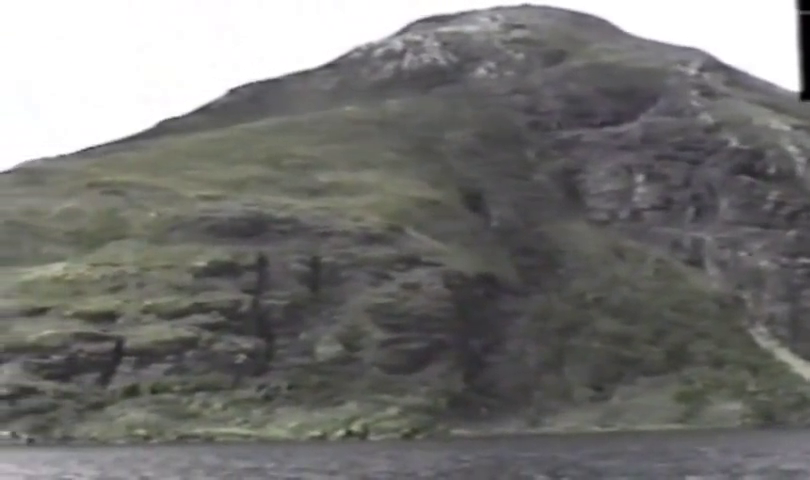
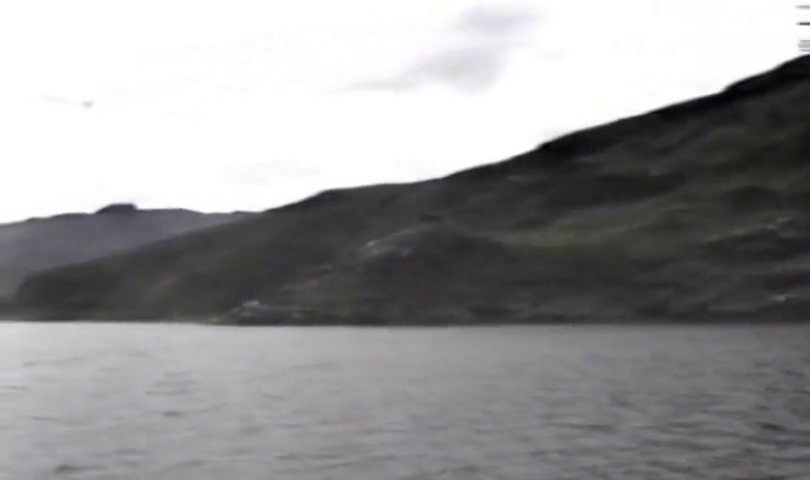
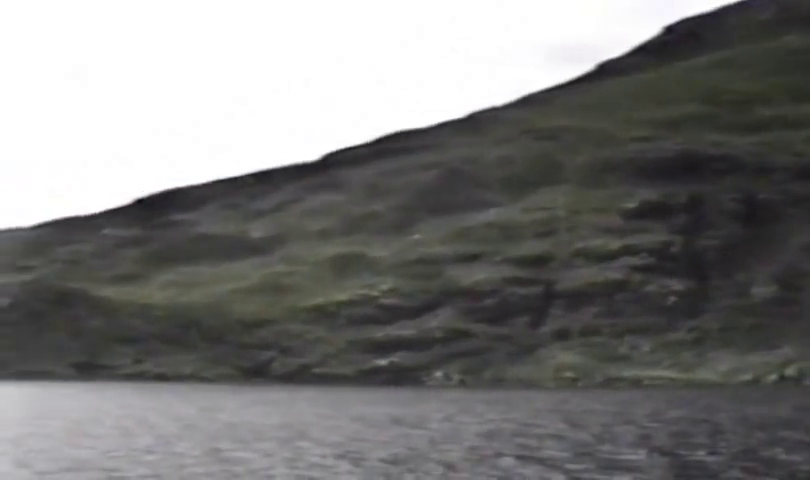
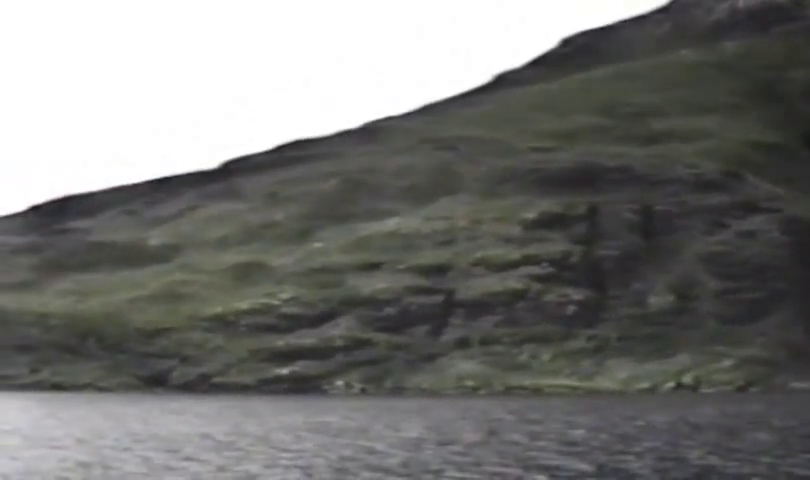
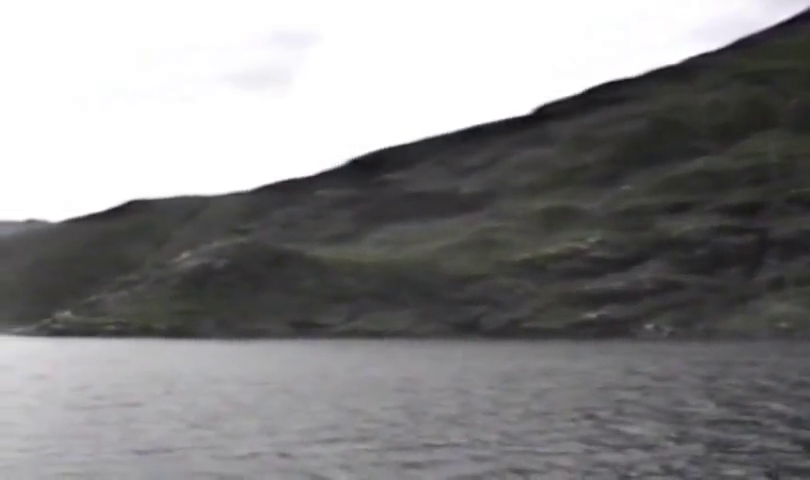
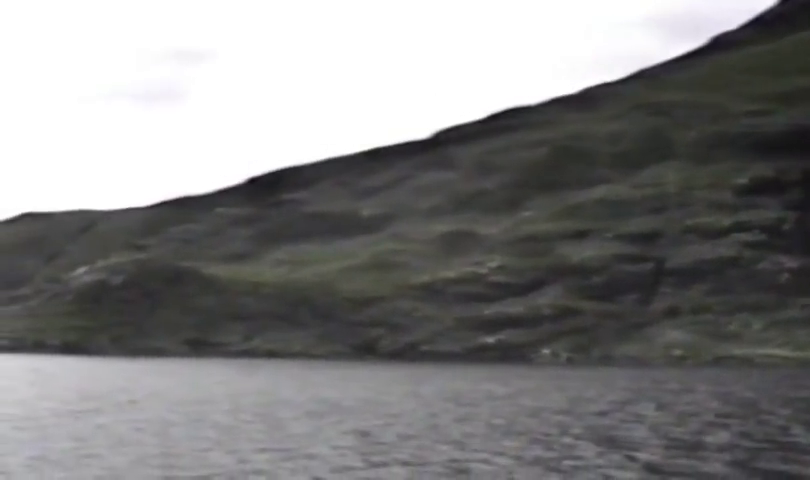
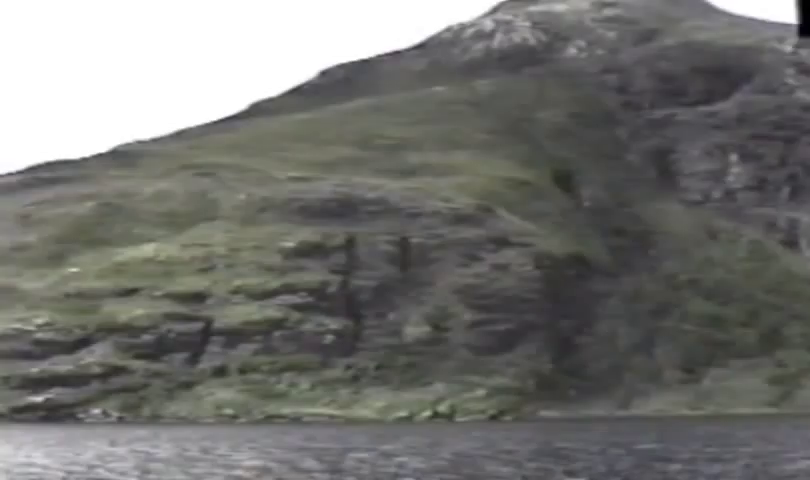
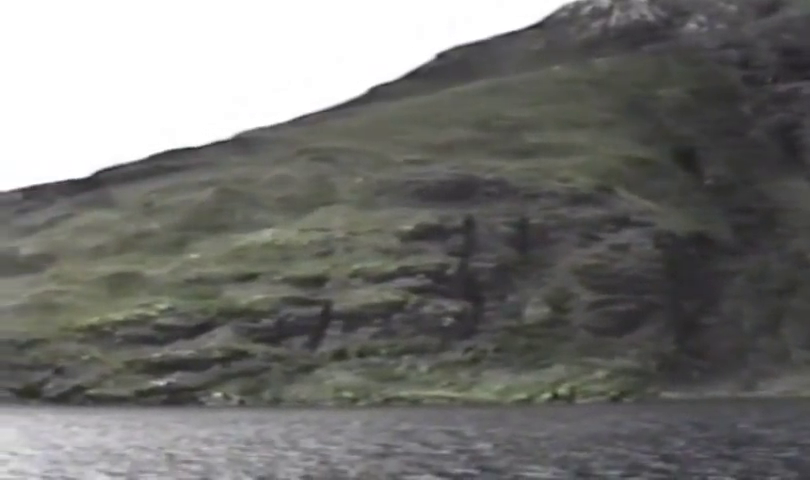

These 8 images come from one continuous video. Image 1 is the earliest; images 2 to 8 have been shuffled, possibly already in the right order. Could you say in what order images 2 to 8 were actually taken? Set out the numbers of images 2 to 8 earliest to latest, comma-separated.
7, 8, 4, 3, 6, 5, 2
